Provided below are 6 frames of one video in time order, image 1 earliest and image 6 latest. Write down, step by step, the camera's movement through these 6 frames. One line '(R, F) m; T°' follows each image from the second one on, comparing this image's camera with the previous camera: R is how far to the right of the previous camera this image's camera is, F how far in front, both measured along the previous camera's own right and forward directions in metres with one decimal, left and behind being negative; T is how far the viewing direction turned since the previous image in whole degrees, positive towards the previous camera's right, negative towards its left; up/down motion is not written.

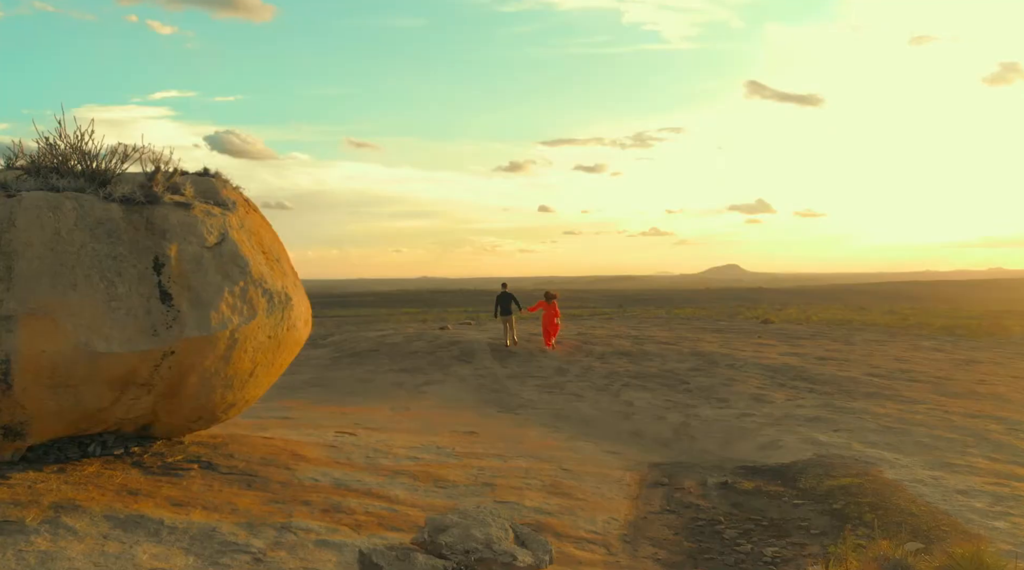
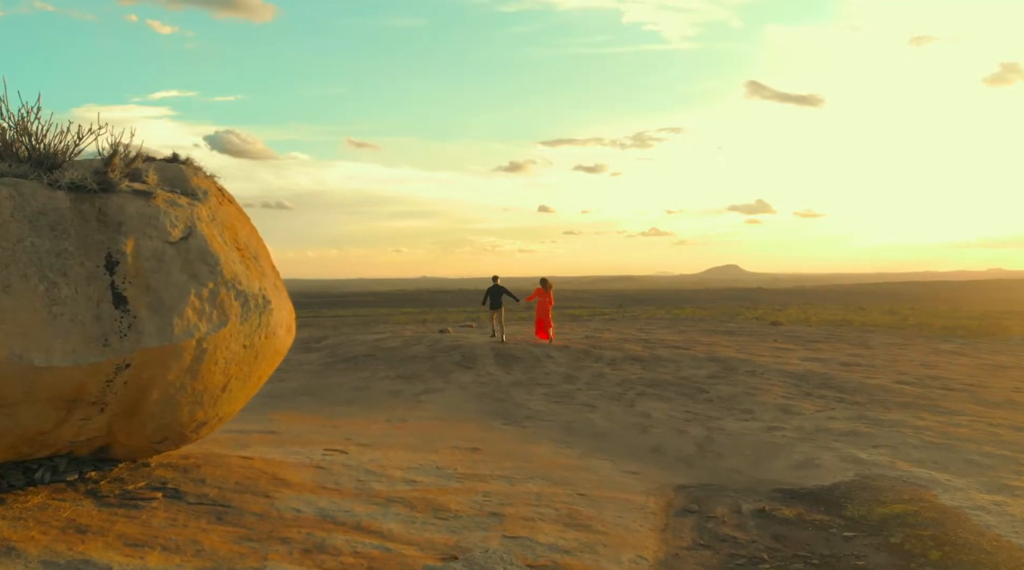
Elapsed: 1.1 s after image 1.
(-0.1, +1.2) m; 0°
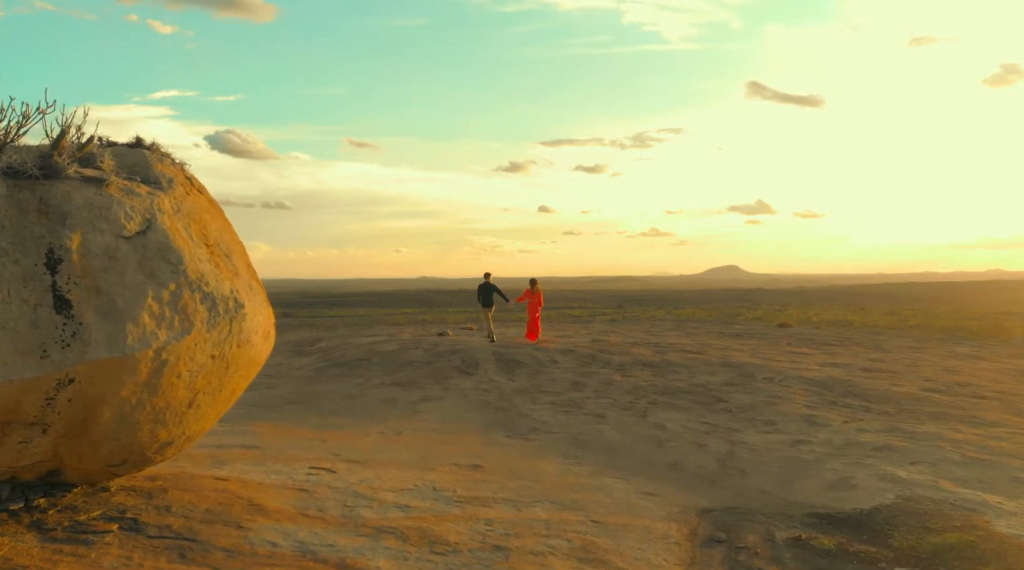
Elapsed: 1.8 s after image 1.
(-0.1, +1.0) m; 0°
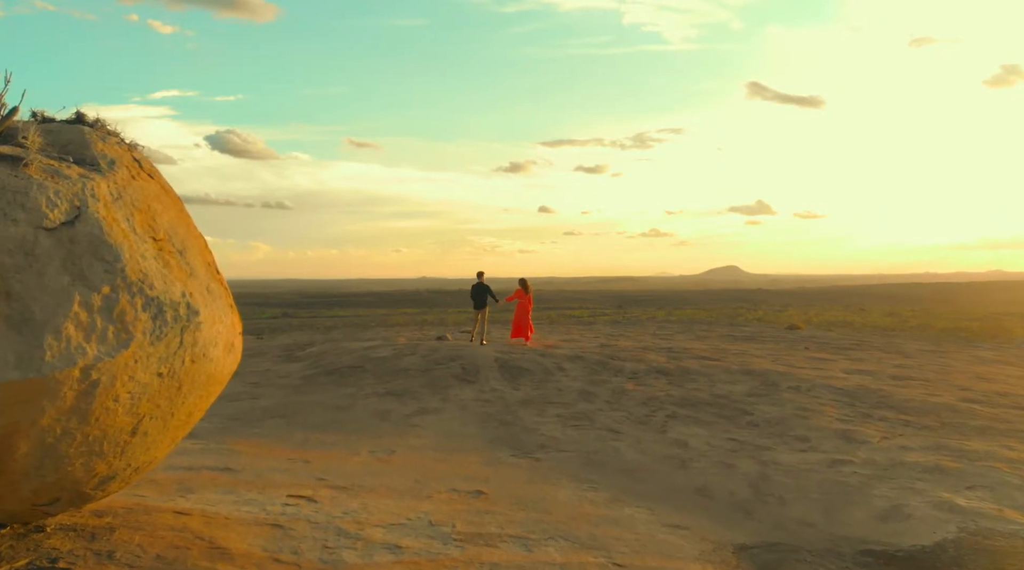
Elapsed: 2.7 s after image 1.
(-0.1, +1.2) m; 0°
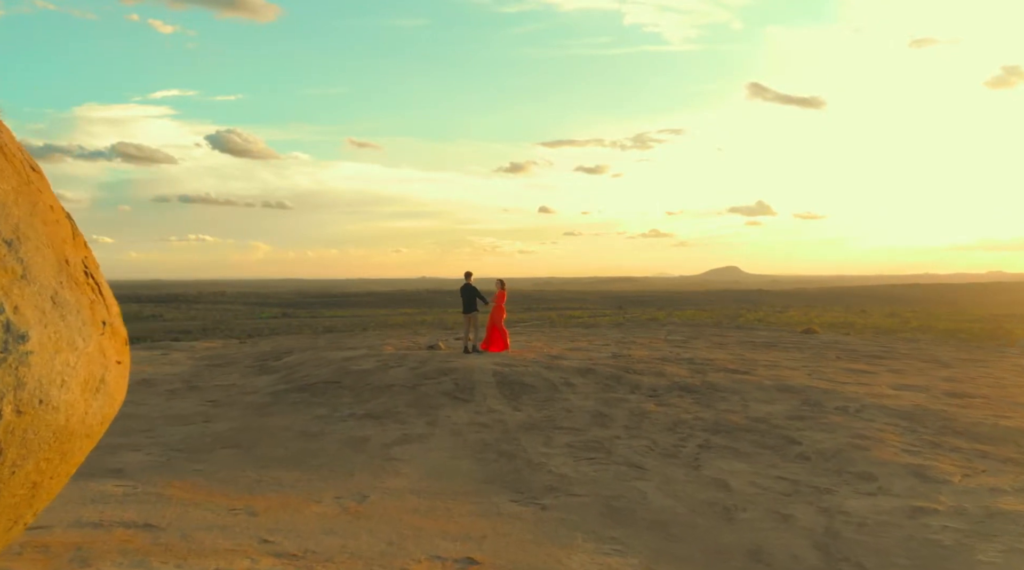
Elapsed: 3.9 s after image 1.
(0.0, +2.0) m; 0°
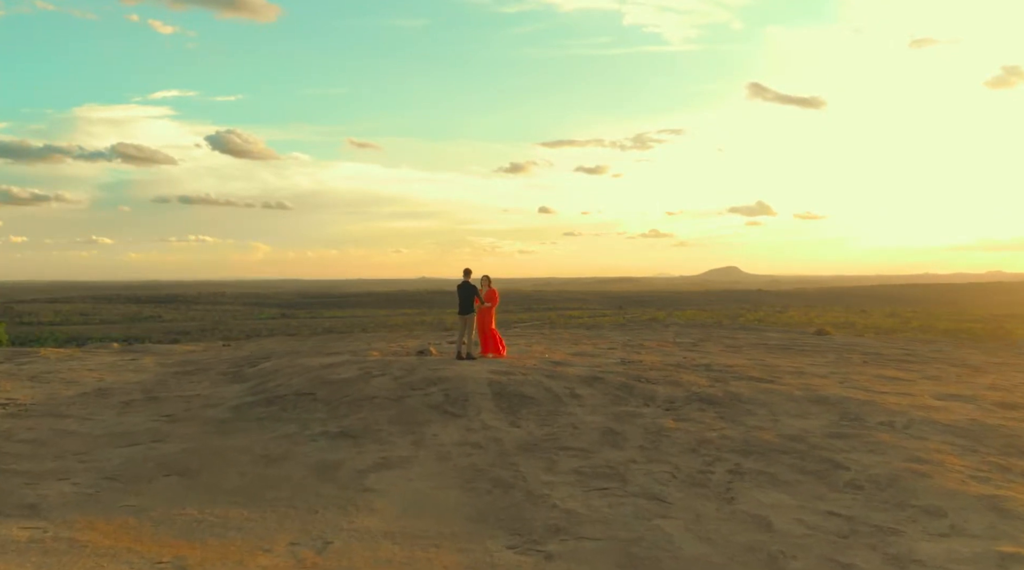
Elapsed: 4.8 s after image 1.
(0.0, +1.6) m; 0°
